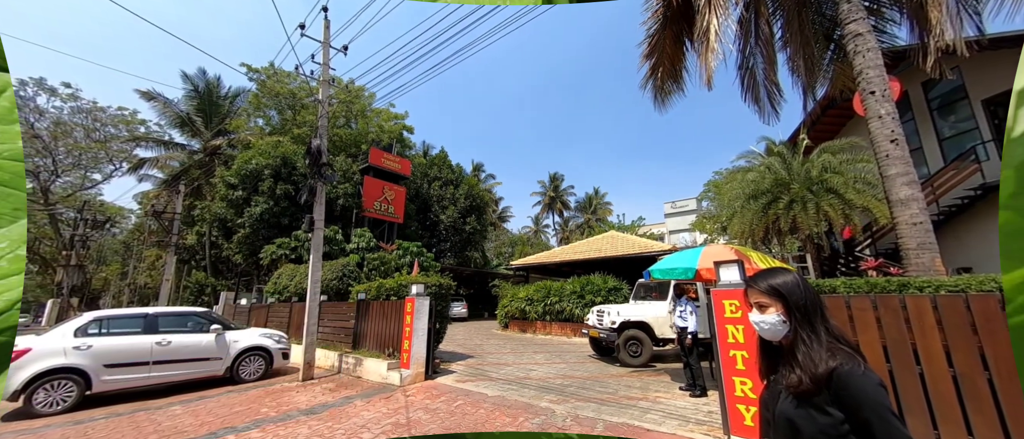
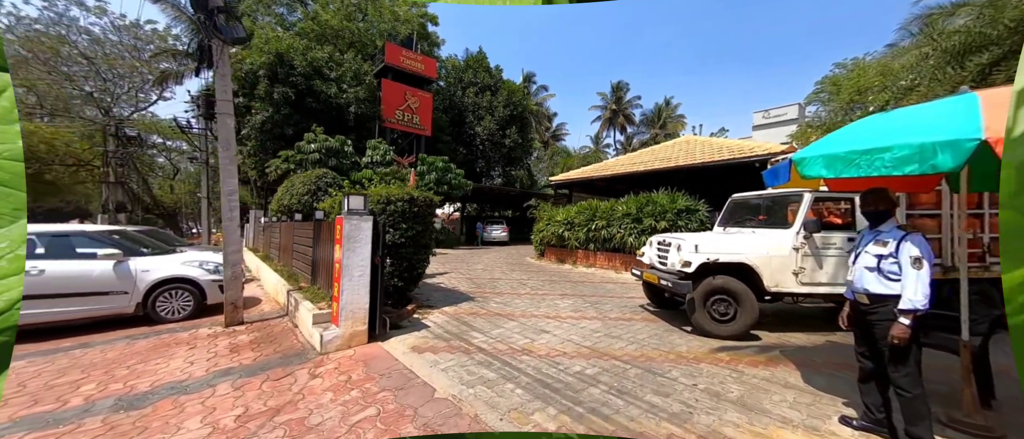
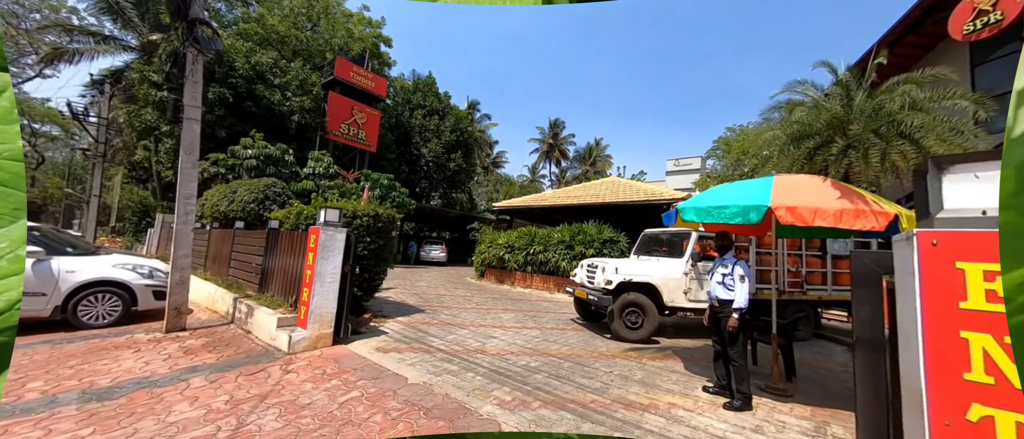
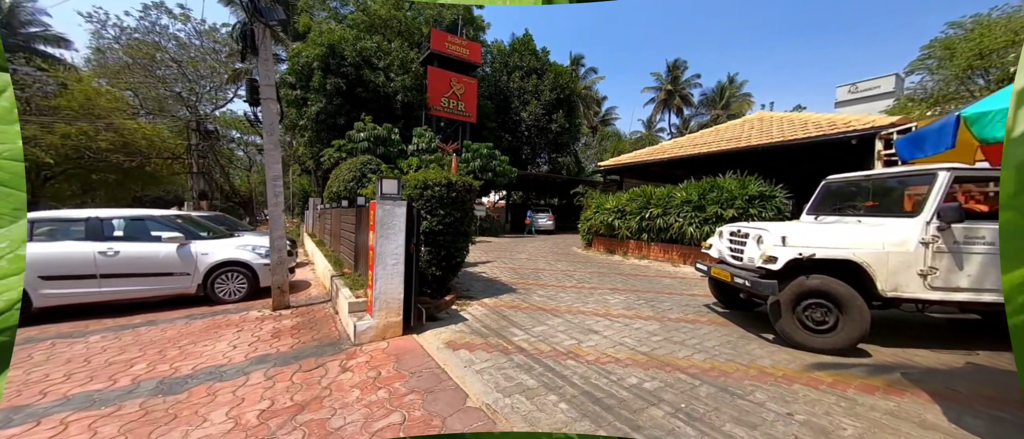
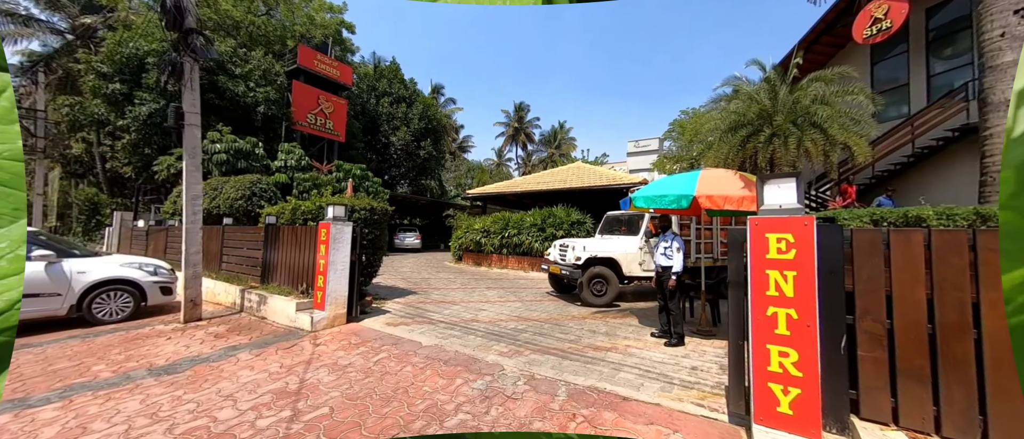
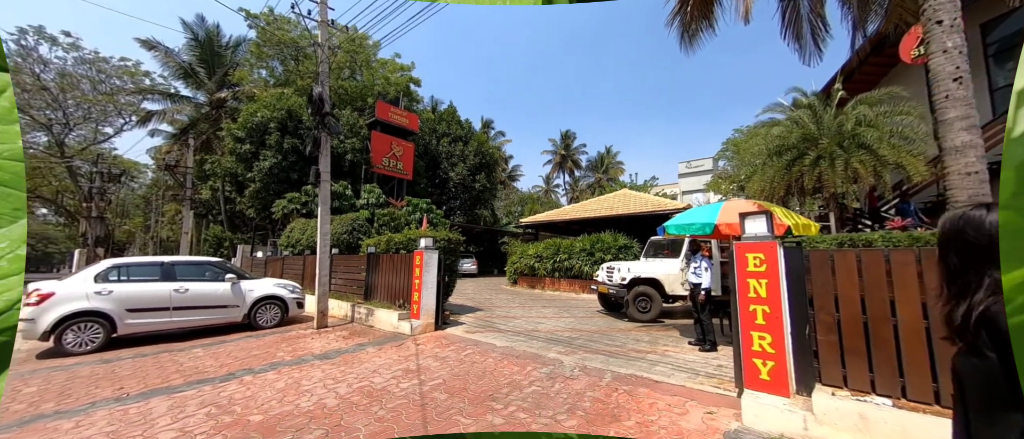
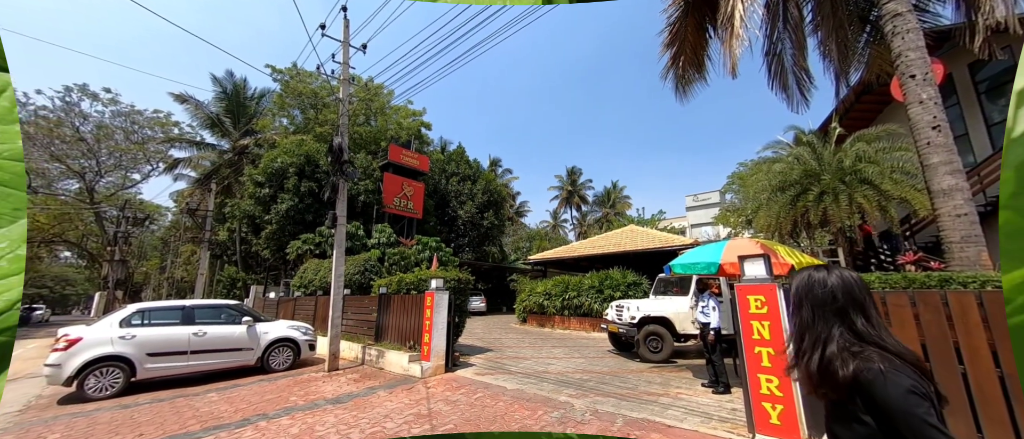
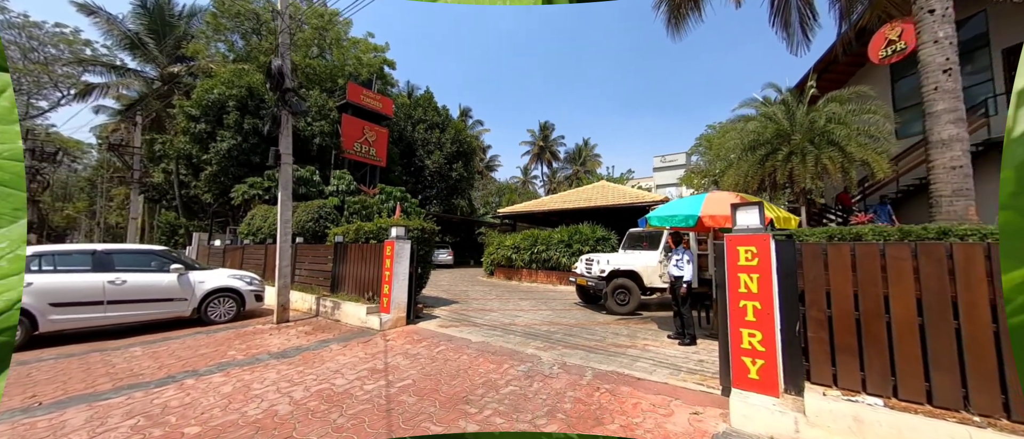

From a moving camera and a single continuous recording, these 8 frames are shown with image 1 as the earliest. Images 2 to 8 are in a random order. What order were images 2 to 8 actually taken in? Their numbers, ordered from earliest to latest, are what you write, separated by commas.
7, 6, 8, 5, 3, 2, 4
